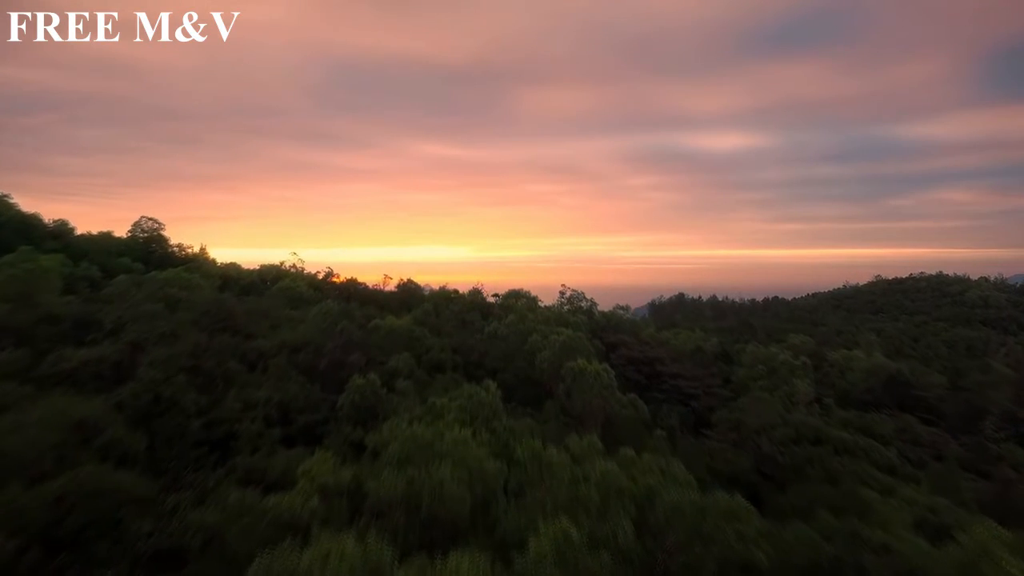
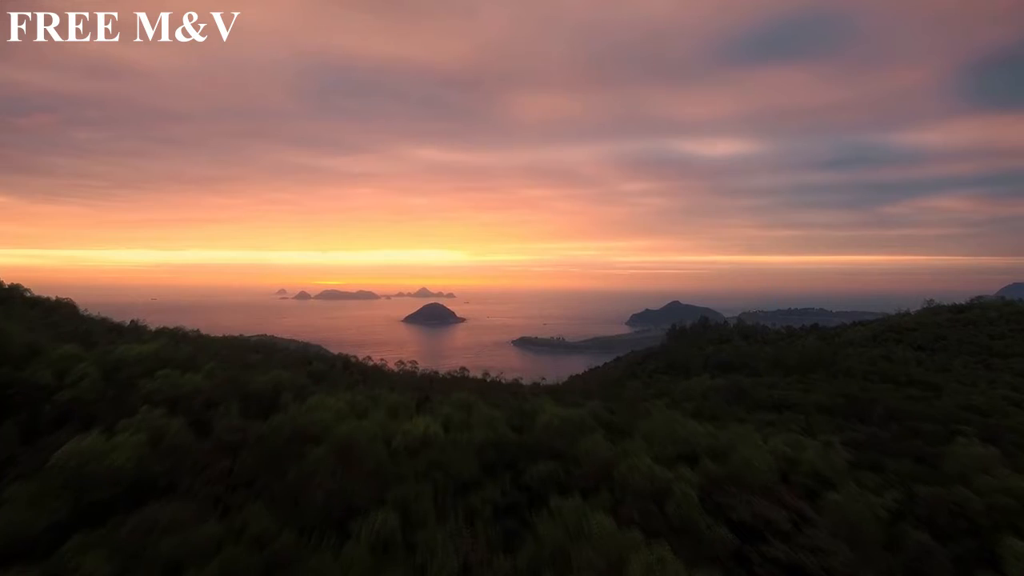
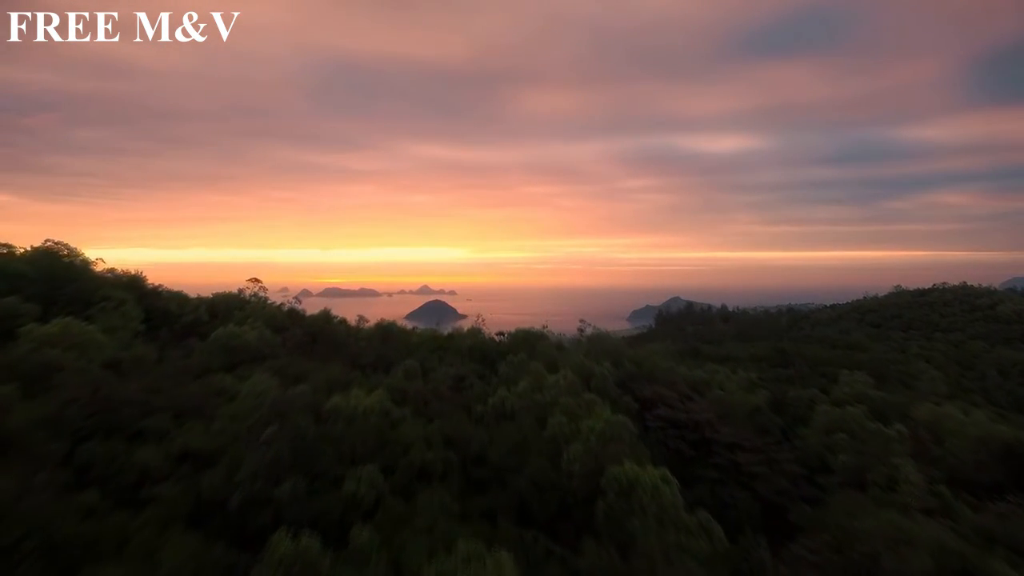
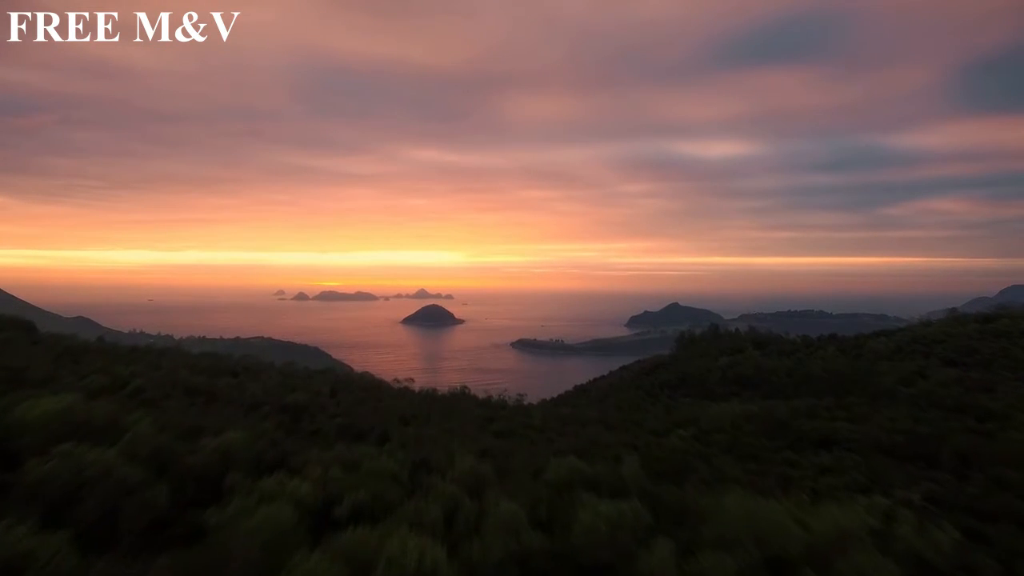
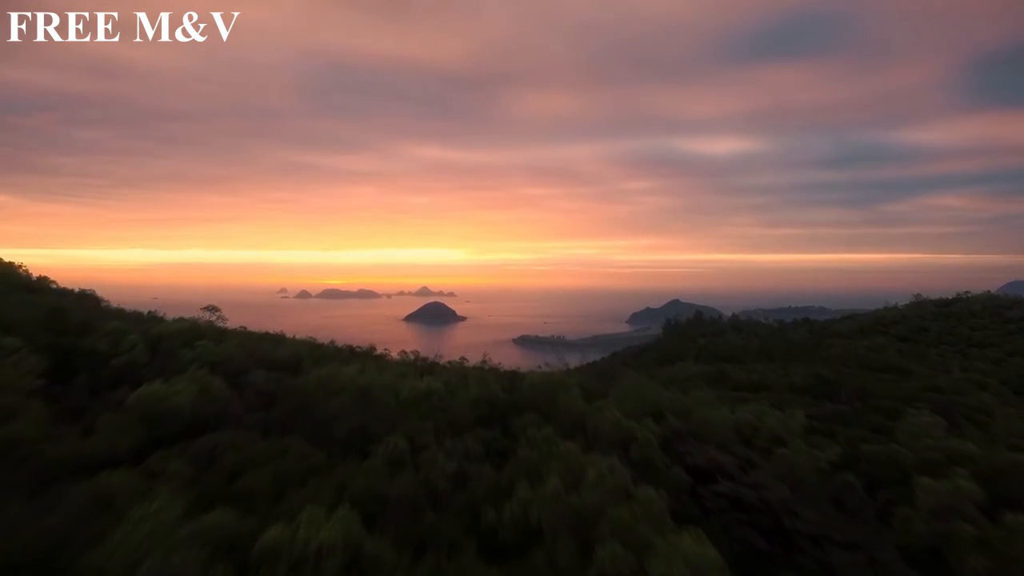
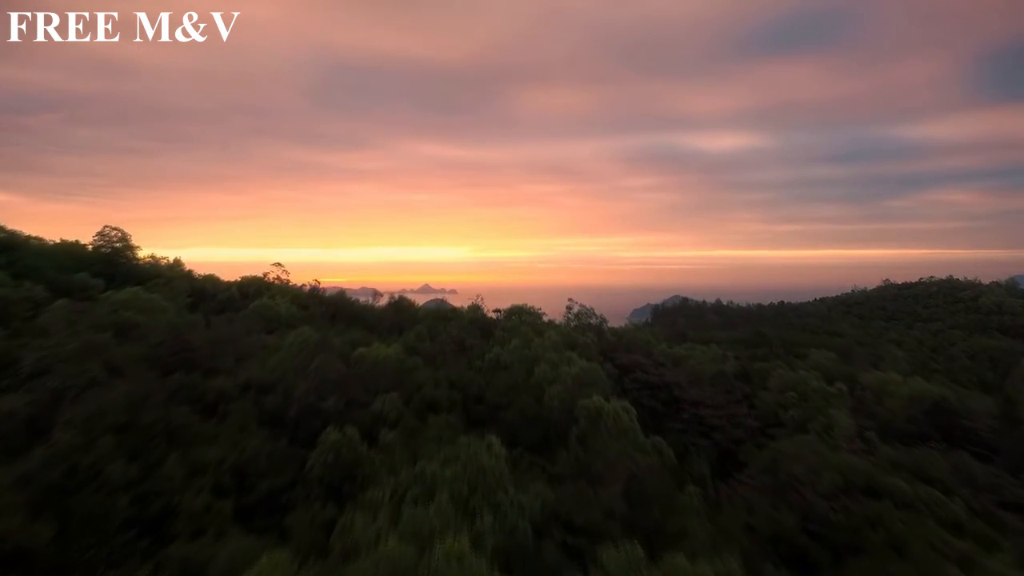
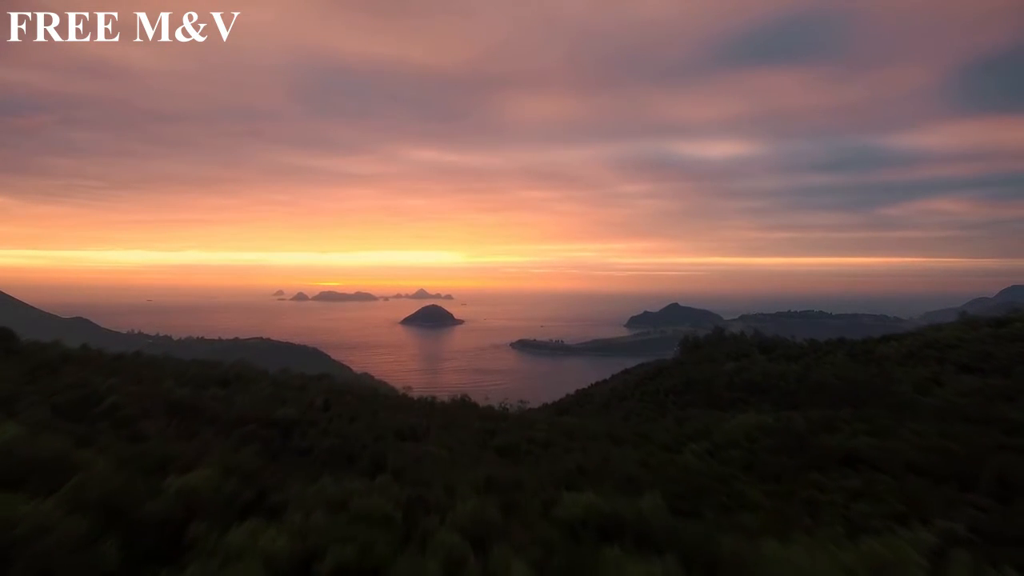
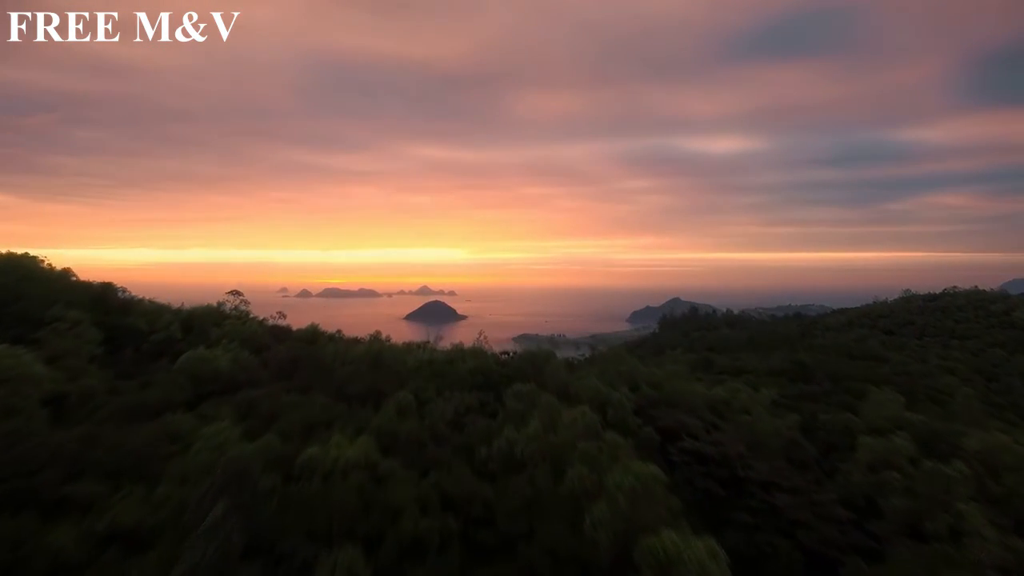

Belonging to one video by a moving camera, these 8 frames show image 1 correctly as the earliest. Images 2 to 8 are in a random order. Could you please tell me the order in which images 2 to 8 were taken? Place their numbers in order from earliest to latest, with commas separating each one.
6, 3, 8, 5, 2, 4, 7
